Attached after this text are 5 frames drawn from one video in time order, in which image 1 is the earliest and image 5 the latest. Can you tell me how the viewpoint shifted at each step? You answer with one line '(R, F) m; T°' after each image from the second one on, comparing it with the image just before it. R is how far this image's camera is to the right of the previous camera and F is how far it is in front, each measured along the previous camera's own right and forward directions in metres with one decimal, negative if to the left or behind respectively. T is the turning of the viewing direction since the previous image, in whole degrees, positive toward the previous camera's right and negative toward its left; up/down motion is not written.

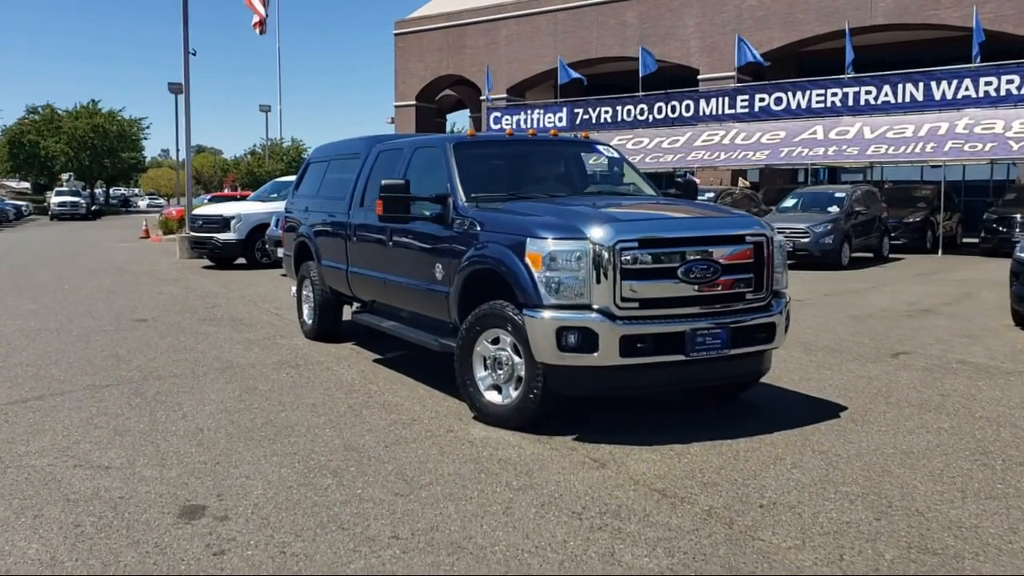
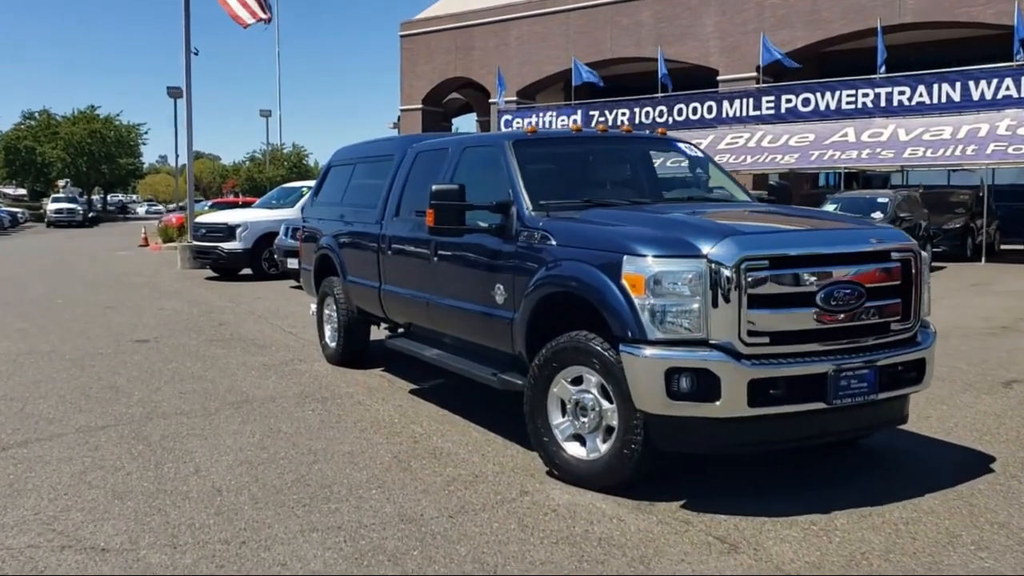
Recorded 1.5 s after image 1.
(-0.5, +1.2) m; 0°
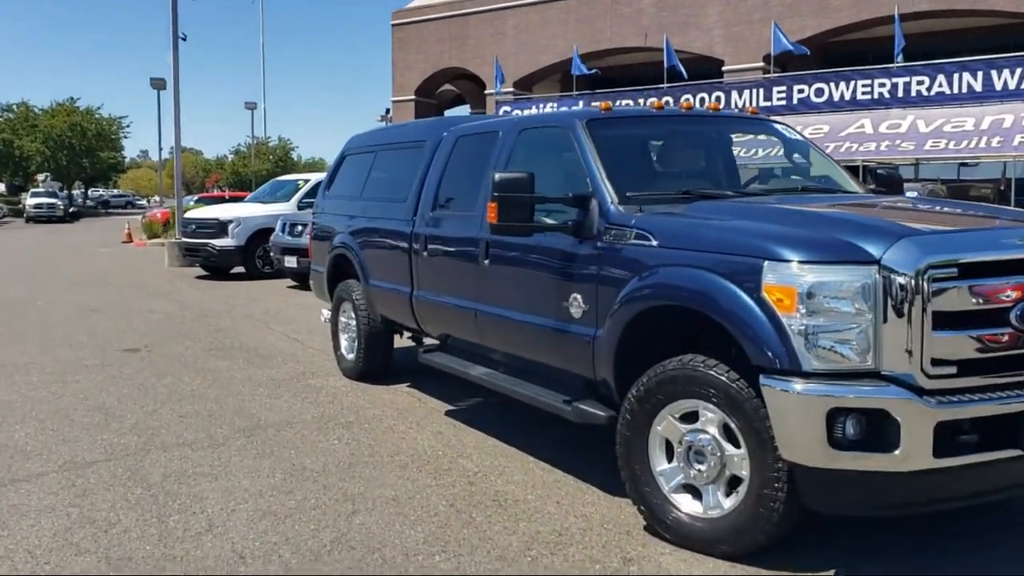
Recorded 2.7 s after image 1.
(-0.5, +1.1) m; +1°
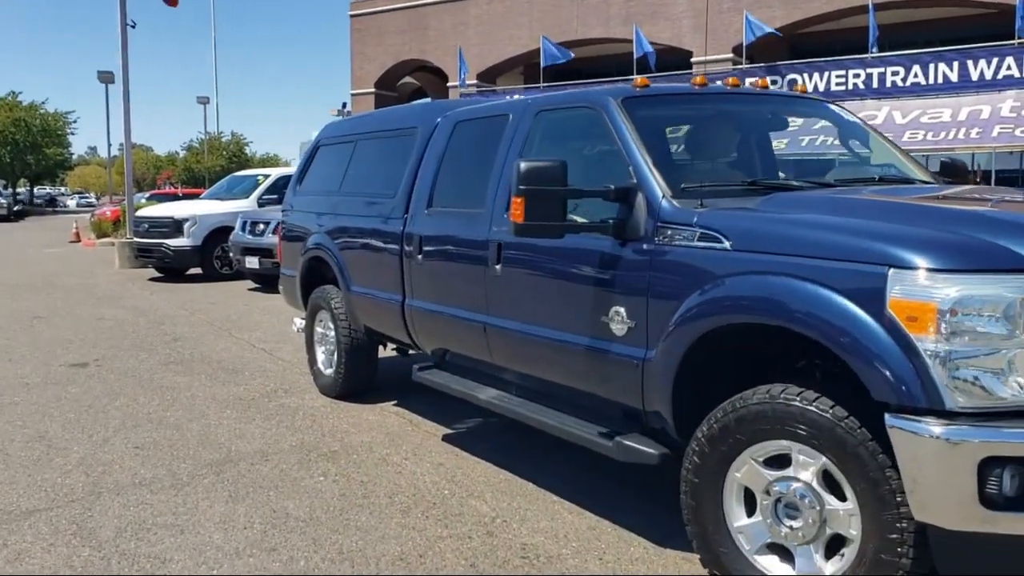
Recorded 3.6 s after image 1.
(-0.3, +0.9) m; +2°
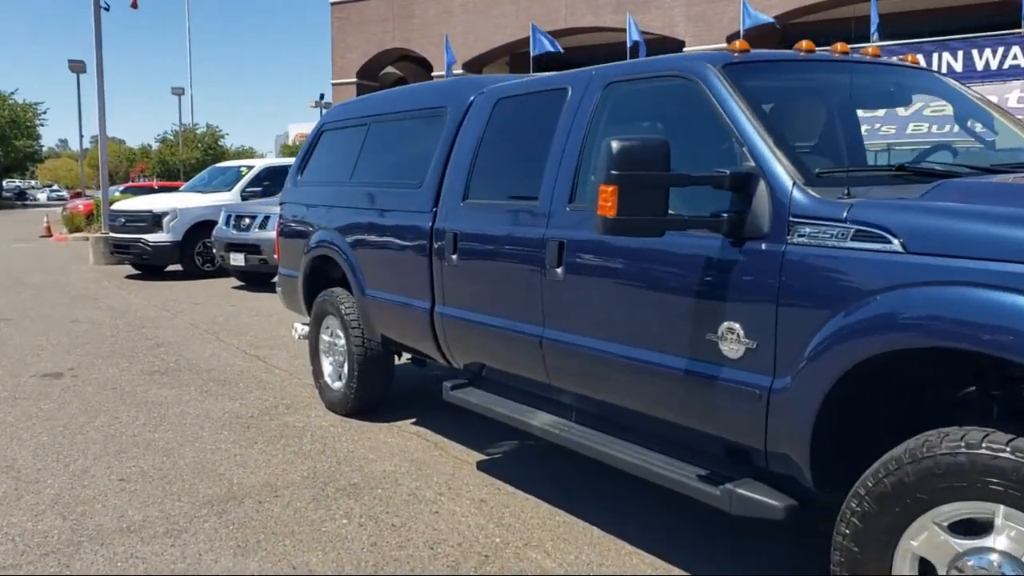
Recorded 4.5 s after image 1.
(-0.4, +0.8) m; +1°
